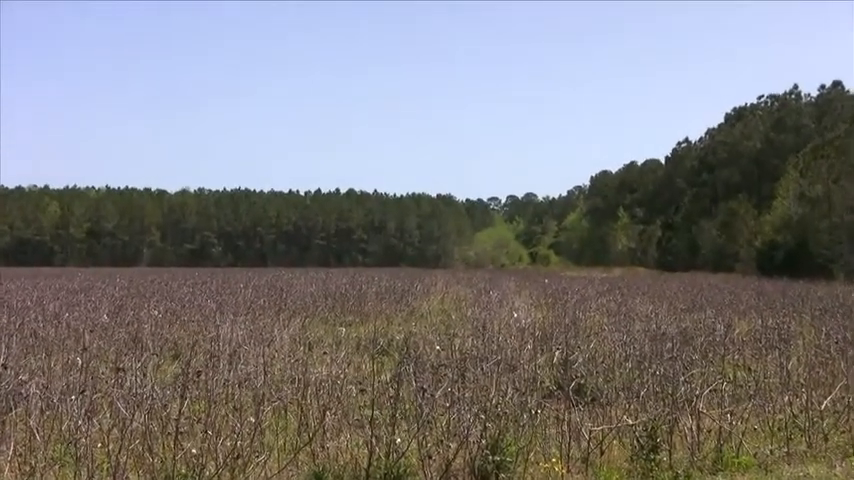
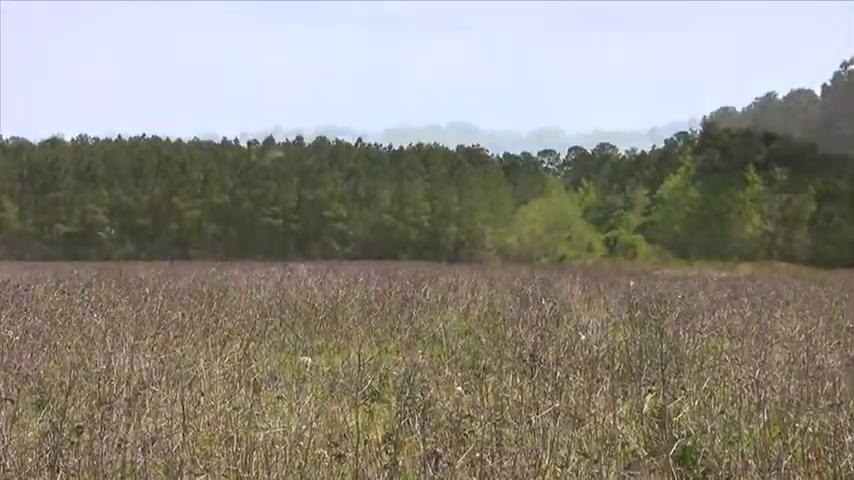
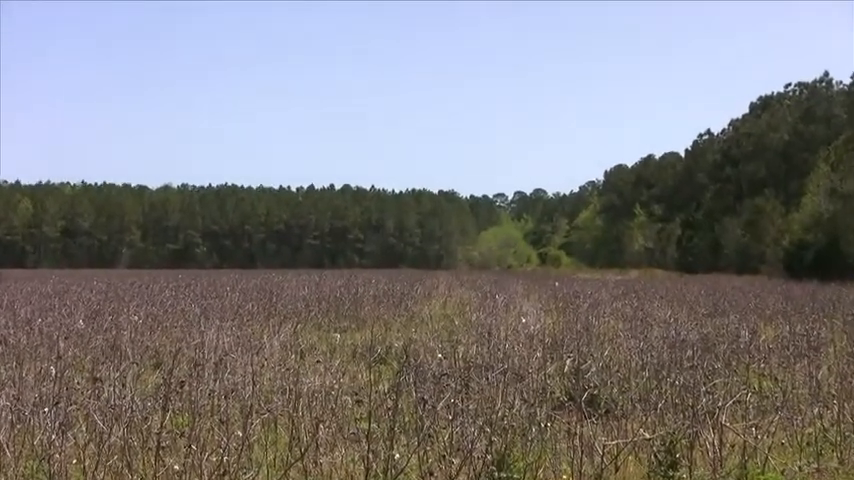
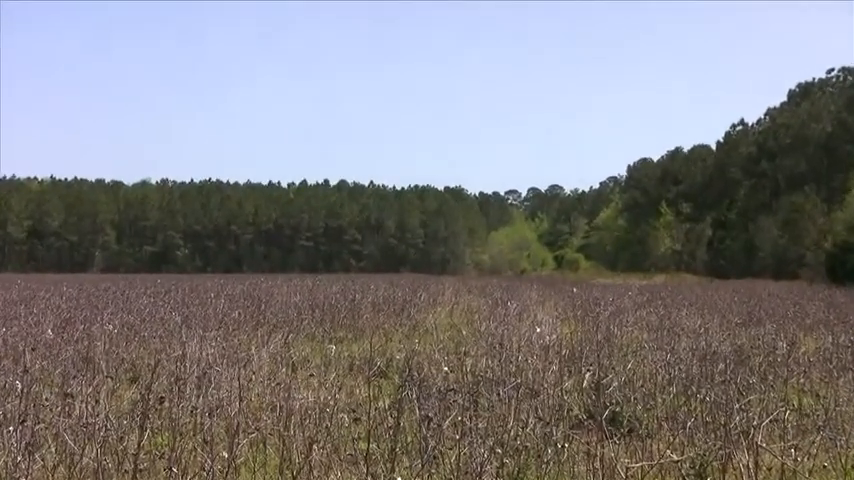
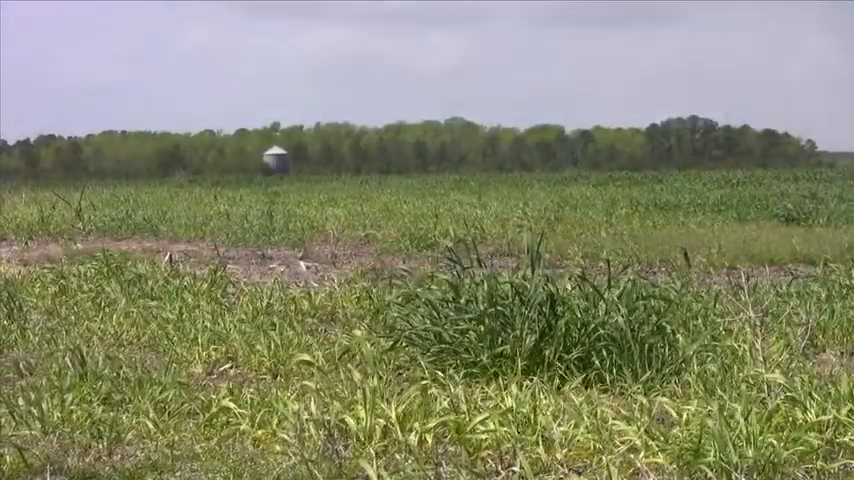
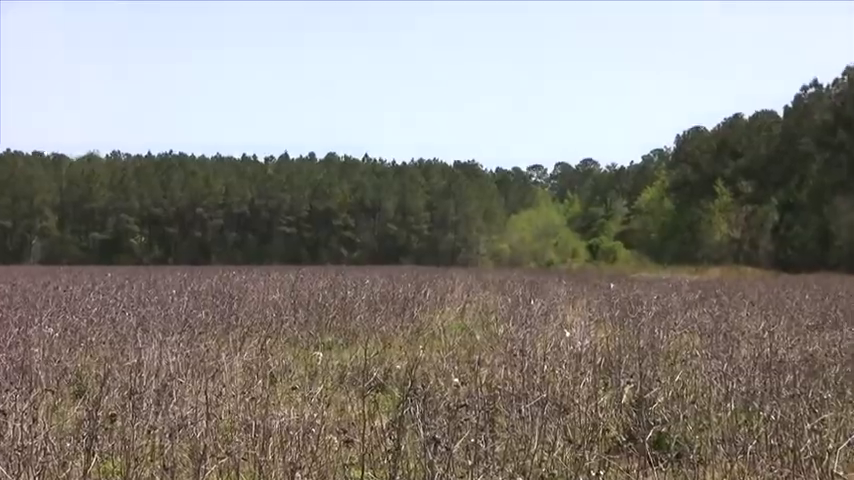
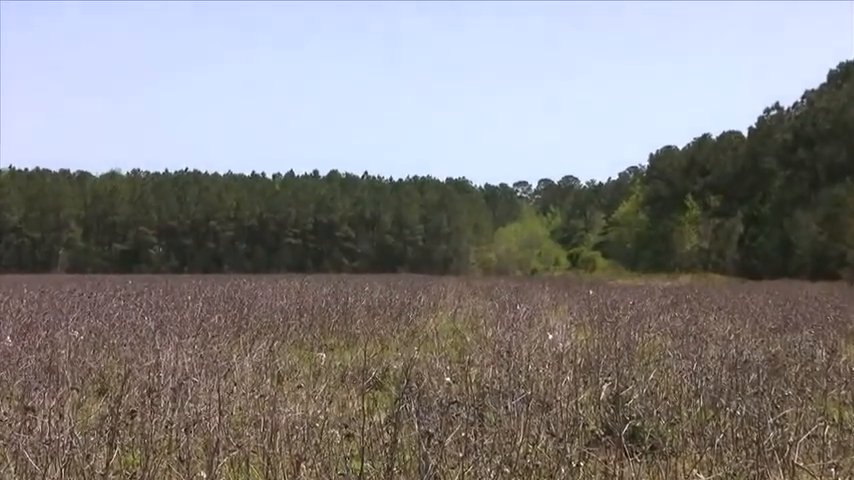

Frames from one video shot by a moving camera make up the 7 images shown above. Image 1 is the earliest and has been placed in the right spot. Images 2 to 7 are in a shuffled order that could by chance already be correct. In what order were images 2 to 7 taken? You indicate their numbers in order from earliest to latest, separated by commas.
3, 4, 7, 6, 2, 5
